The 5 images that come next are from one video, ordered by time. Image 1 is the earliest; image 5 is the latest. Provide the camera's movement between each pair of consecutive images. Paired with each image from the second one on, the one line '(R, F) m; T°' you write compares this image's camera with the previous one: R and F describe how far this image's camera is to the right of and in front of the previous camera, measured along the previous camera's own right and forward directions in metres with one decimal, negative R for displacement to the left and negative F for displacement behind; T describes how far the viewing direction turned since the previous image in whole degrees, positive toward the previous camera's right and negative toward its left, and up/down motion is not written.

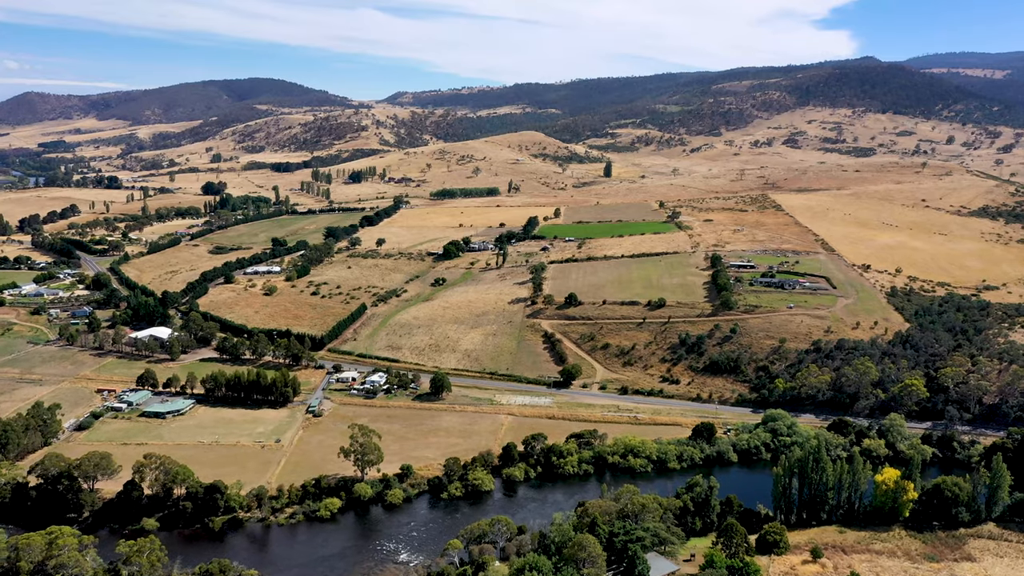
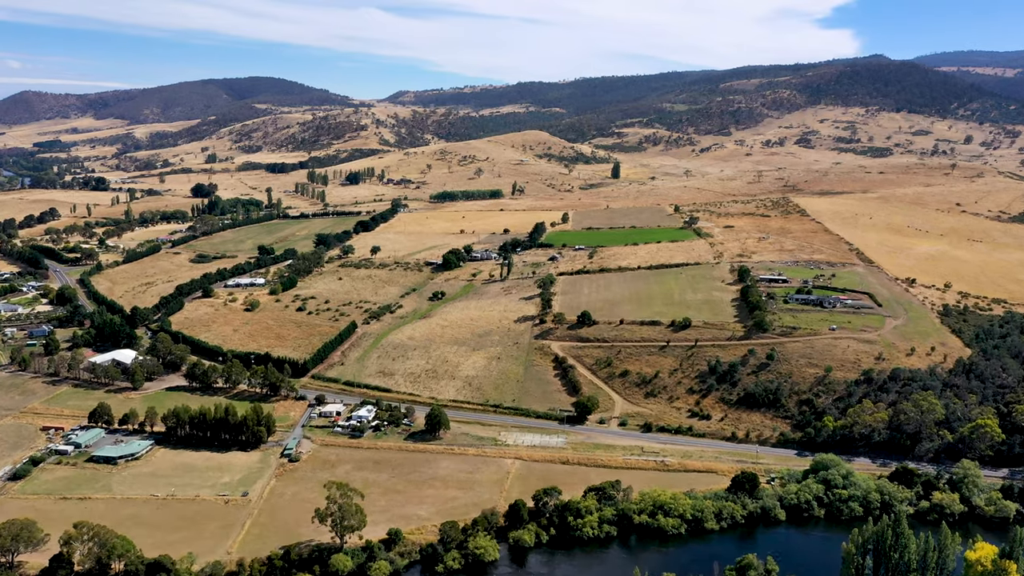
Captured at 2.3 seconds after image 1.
(-0.3, +8.9) m; 0°
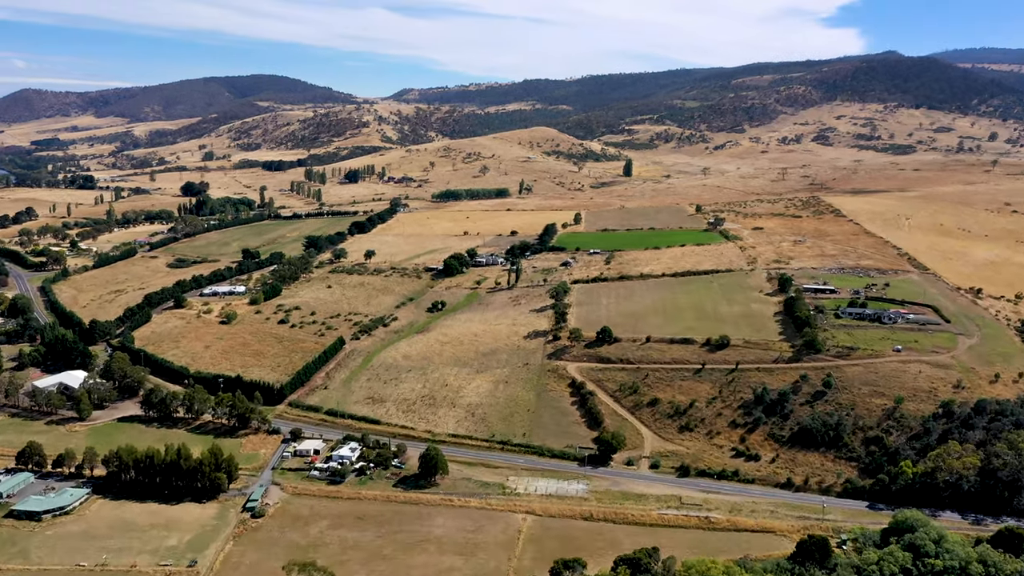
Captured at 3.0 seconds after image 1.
(-0.3, +9.9) m; 0°
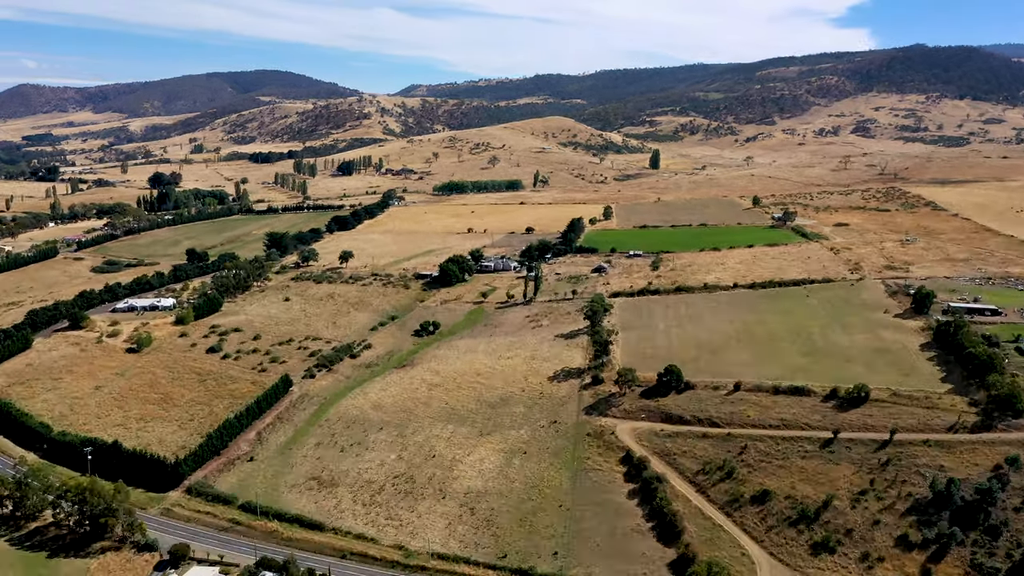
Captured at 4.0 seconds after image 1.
(-0.6, +21.7) m; -1°
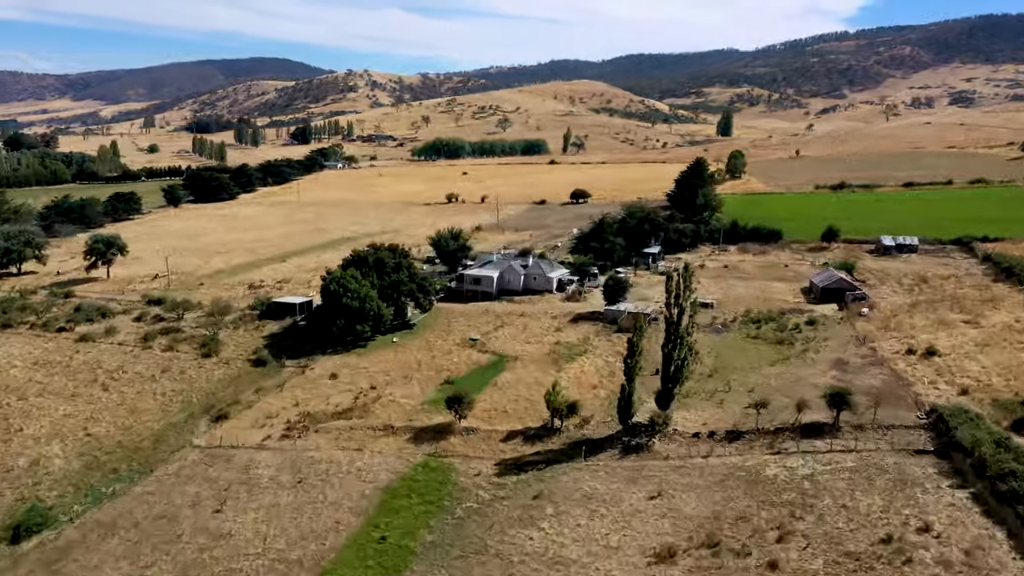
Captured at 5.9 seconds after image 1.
(-0.9, +48.2) m; -1°
